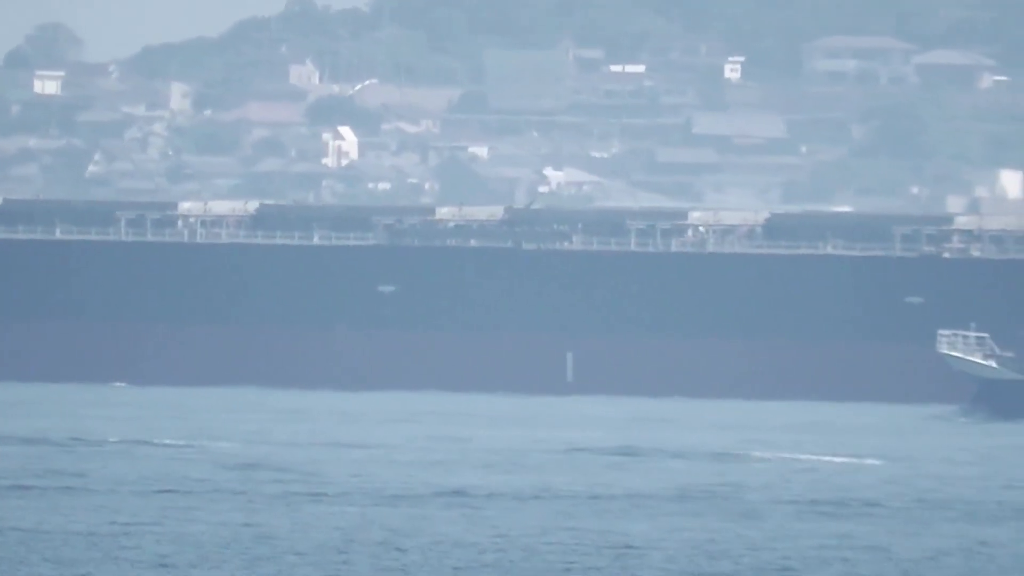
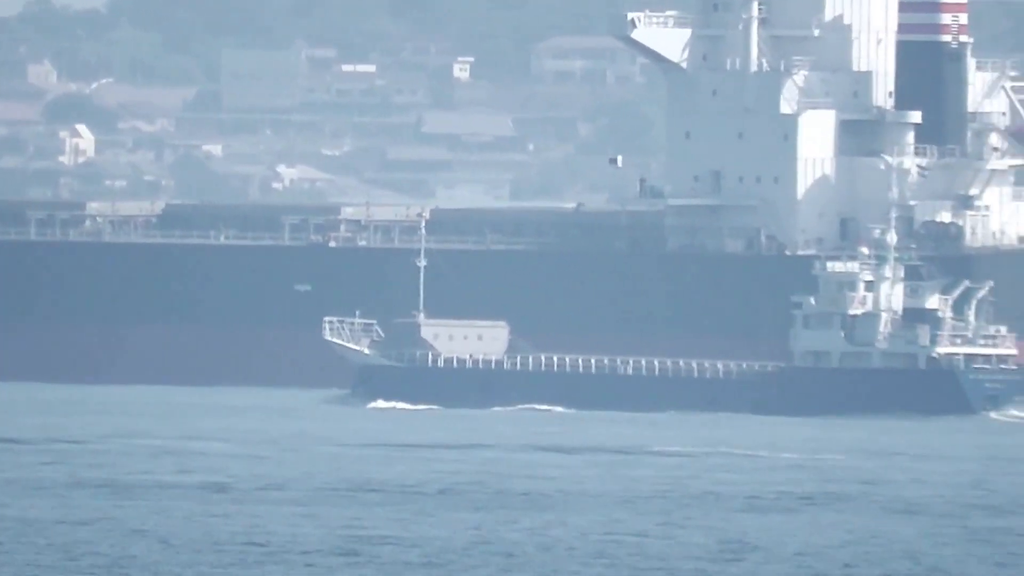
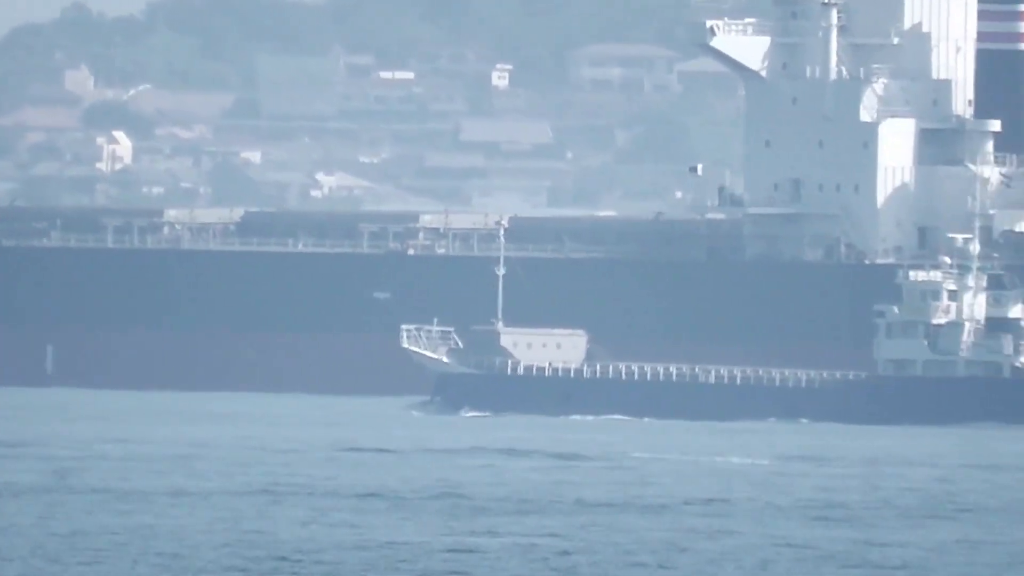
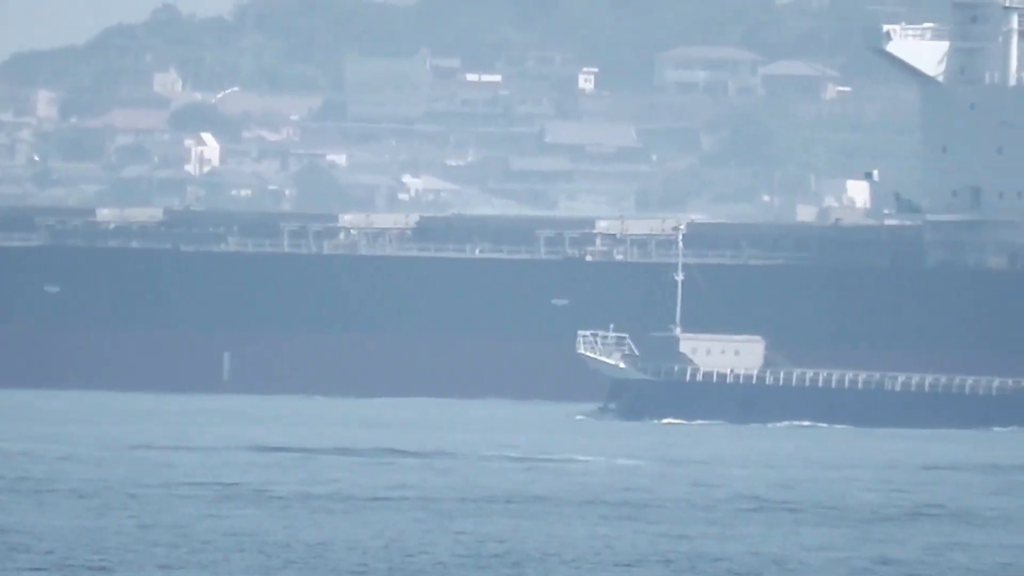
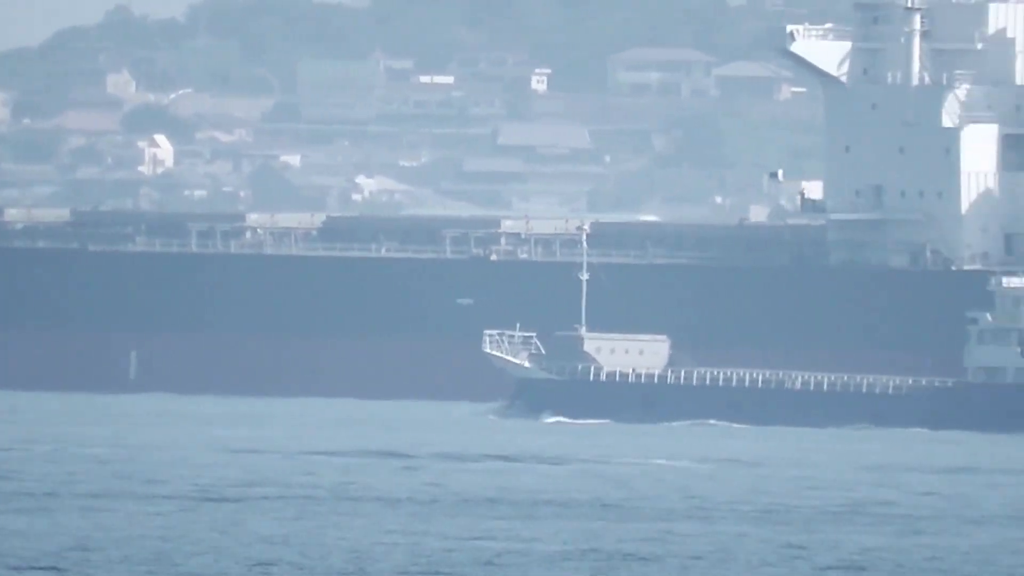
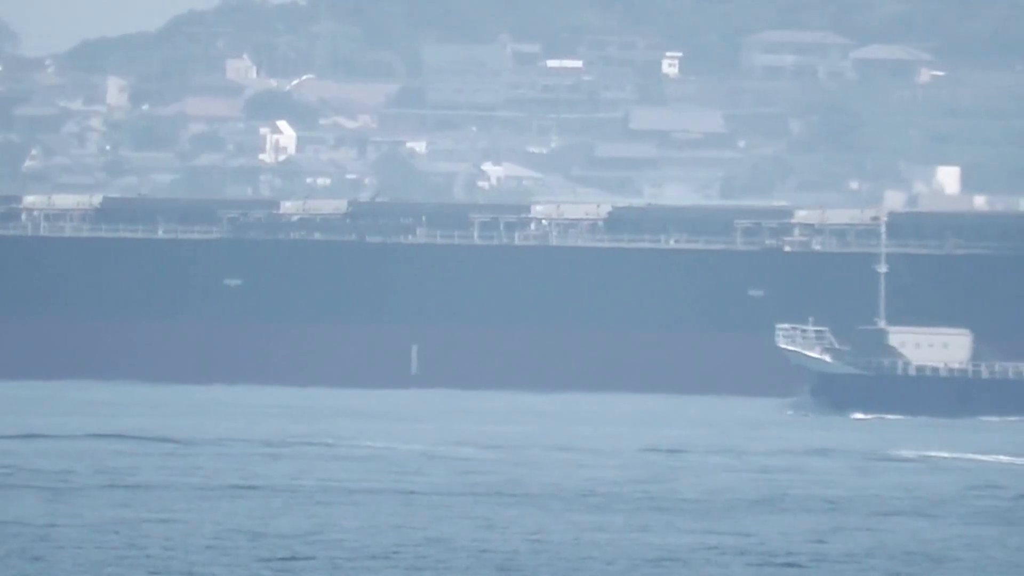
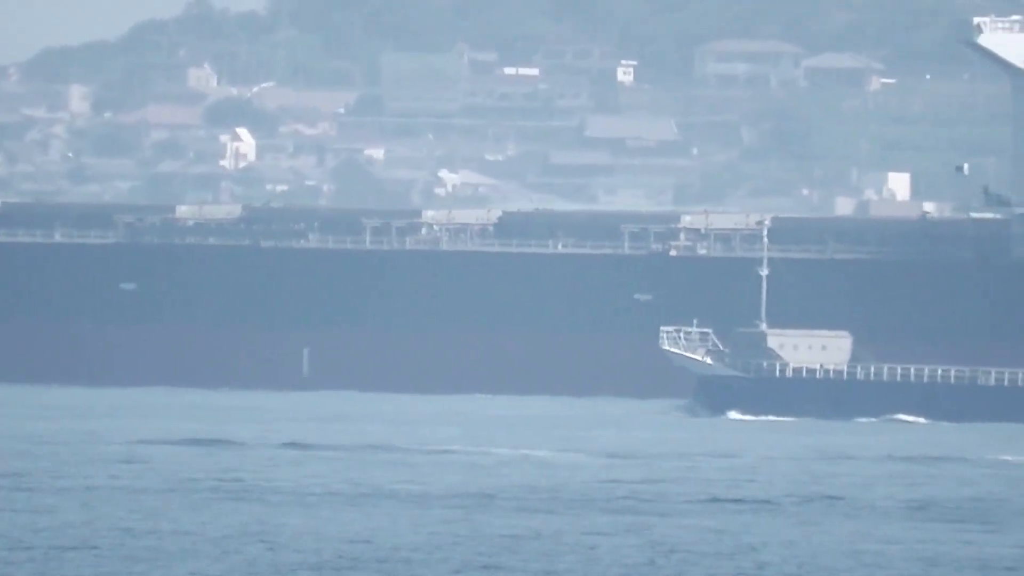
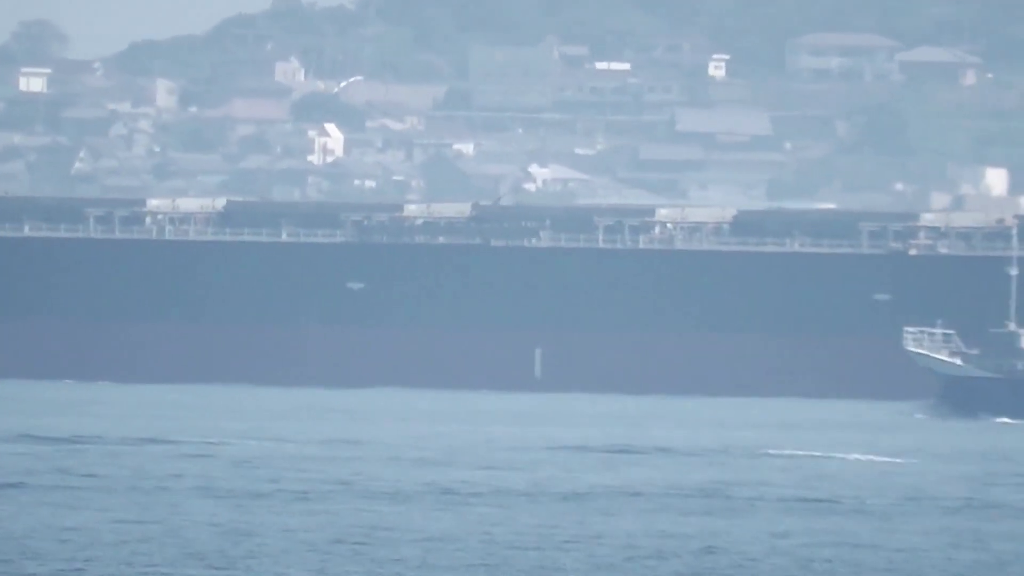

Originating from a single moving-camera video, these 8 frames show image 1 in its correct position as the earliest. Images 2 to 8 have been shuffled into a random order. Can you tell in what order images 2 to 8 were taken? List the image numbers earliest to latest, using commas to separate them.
8, 6, 7, 4, 5, 3, 2
